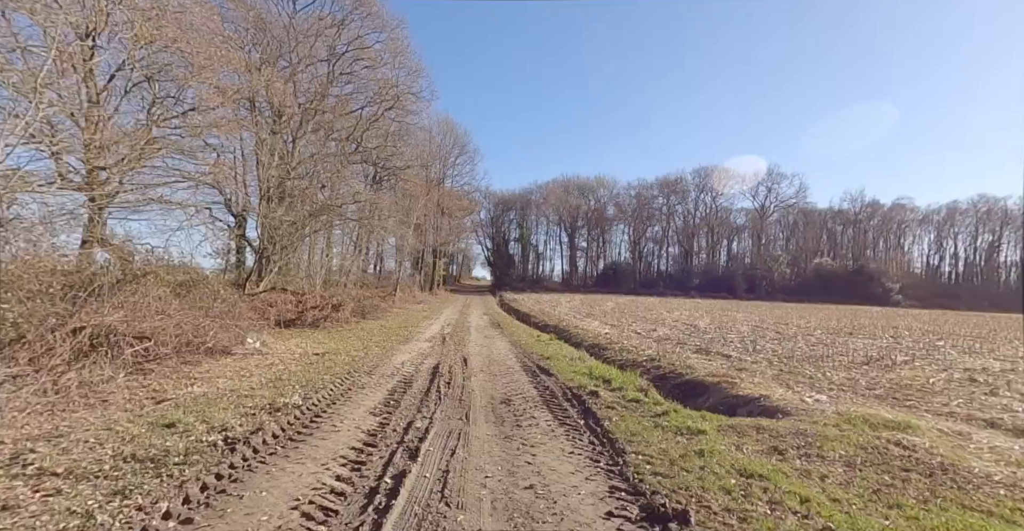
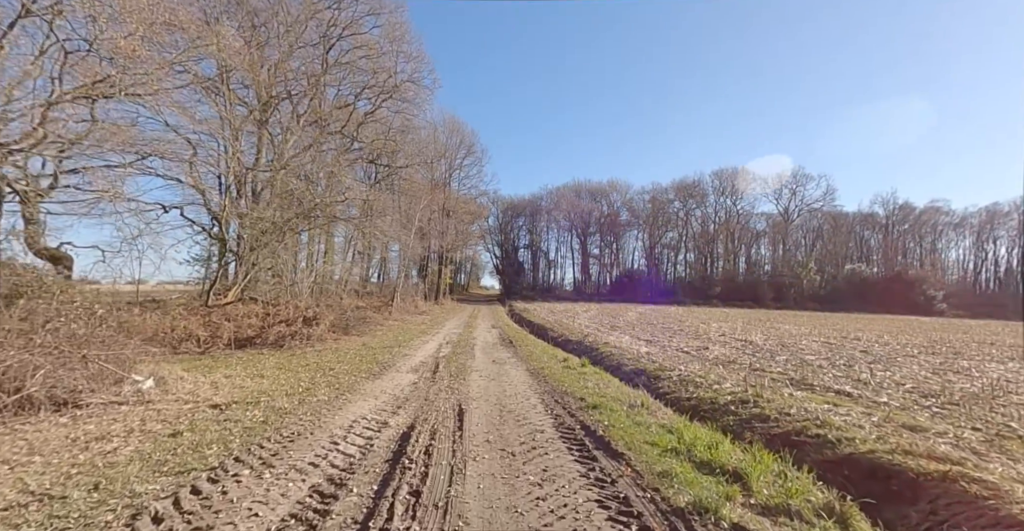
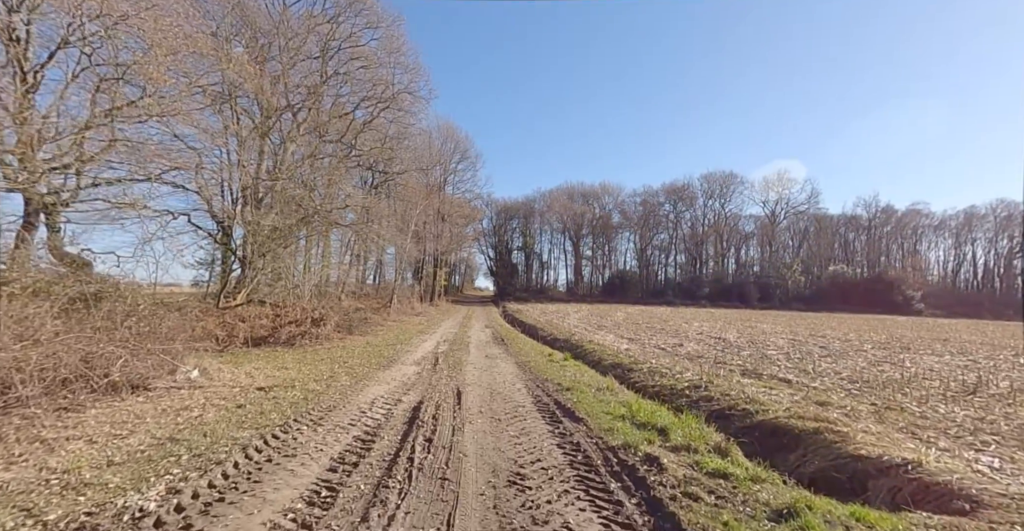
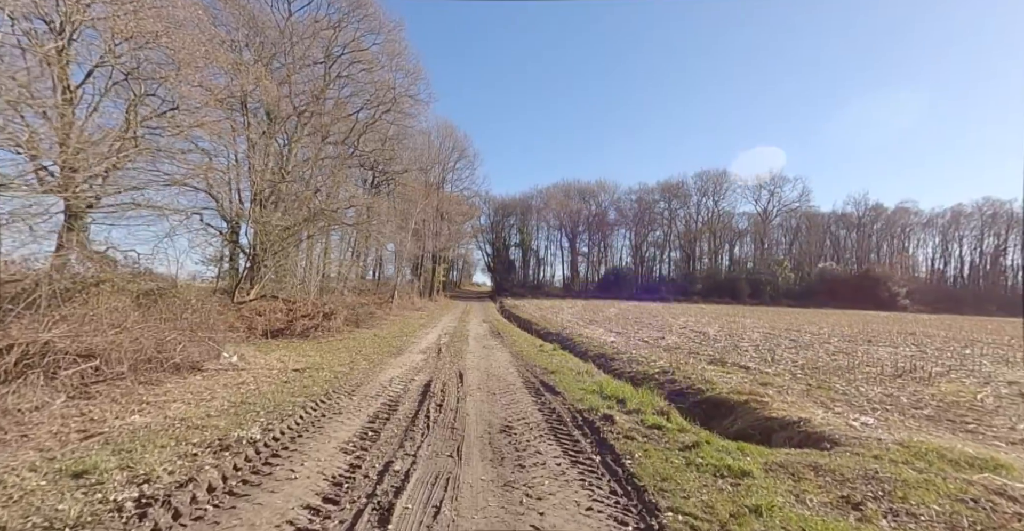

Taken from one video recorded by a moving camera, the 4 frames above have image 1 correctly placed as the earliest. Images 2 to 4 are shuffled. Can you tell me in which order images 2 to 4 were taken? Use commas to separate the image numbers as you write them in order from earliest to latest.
4, 3, 2
